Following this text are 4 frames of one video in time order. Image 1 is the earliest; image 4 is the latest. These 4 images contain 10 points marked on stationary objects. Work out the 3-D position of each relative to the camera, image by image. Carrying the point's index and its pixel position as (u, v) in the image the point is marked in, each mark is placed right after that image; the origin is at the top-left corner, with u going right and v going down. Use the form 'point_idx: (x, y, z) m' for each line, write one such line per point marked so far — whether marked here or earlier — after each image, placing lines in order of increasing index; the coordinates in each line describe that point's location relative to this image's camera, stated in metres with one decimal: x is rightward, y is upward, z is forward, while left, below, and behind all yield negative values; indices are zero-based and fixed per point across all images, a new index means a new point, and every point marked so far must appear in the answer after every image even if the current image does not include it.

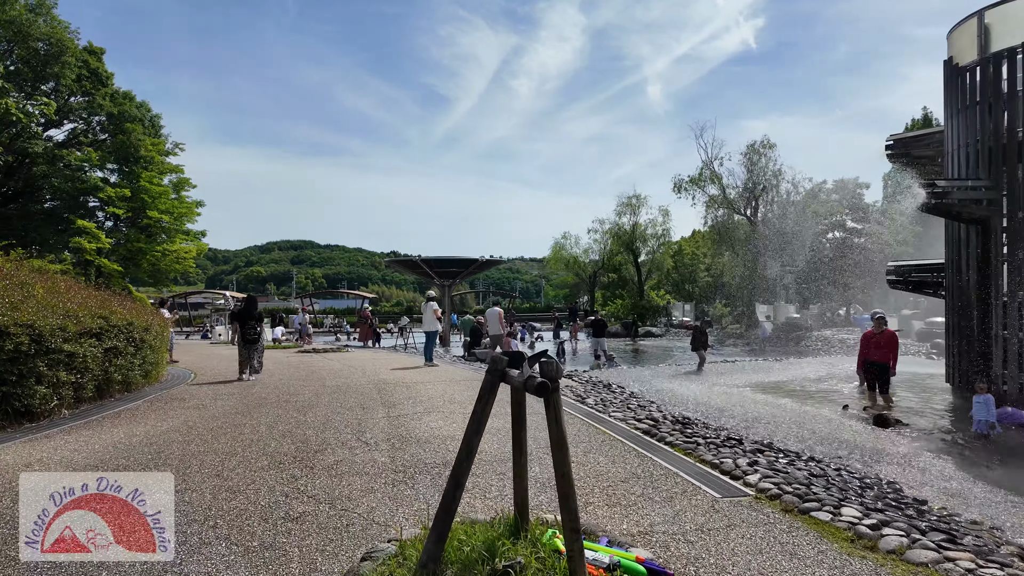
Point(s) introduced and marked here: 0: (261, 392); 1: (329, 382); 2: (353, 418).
0: (-4.1, -1.7, +9.5) m
1: (-3.3, -1.7, +10.7) m
2: (-1.9, -1.6, +7.1) m
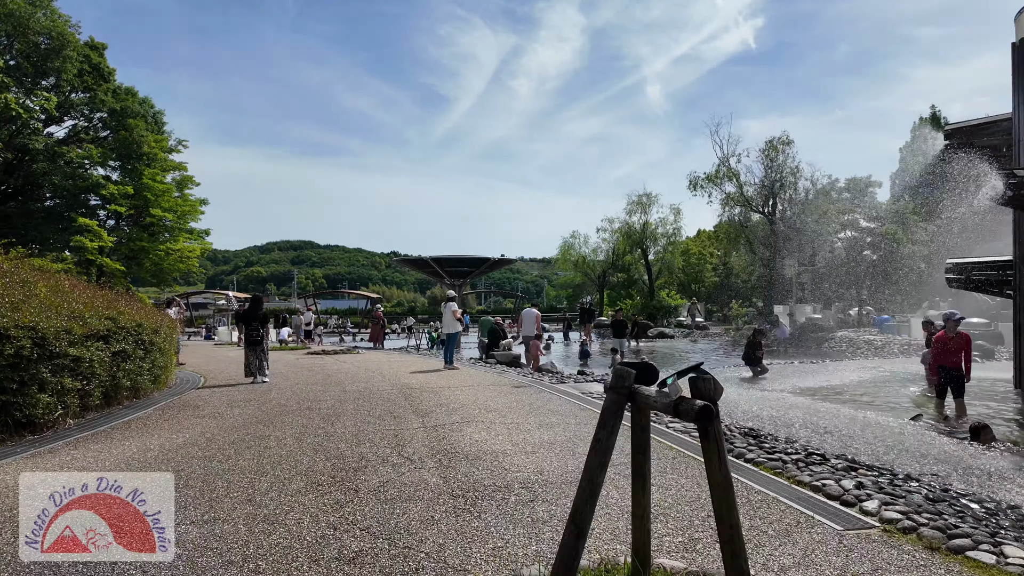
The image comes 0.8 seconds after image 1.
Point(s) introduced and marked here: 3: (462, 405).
0: (-3.5, -1.7, +8.9) m
1: (-2.8, -1.7, +10.0) m
2: (-1.4, -1.5, +6.4) m
3: (-0.7, -1.6, +8.0) m
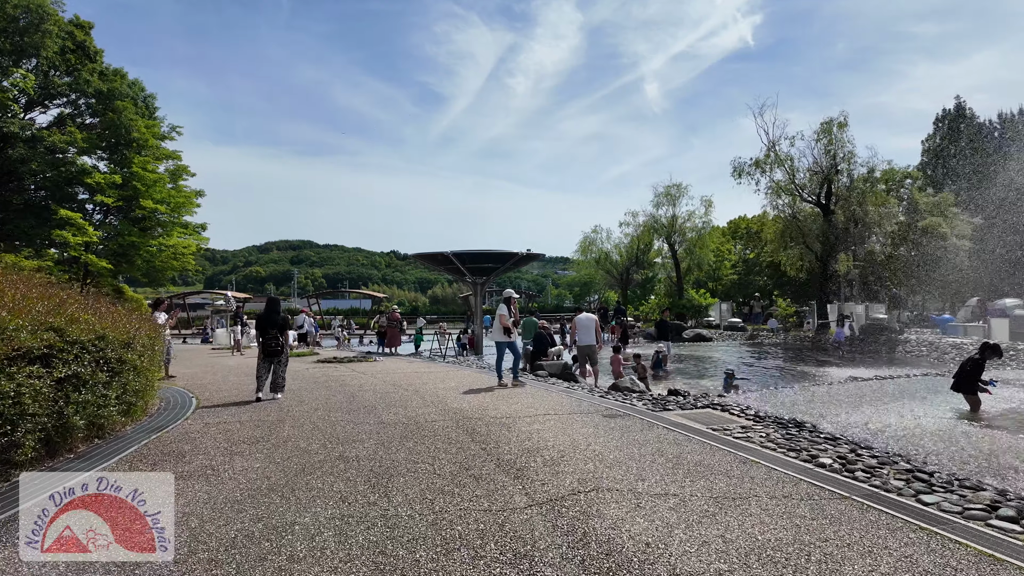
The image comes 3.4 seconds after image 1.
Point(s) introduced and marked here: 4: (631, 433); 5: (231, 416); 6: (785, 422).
0: (-2.4, -1.6, +6.4) m
1: (-1.6, -1.6, +7.6) m
2: (-0.2, -1.5, +4.0) m
3: (+0.5, -1.6, +5.6) m
4: (+1.3, -1.6, +6.3) m
5: (-3.9, -1.8, +8.0) m
6: (+3.3, -1.6, +7.0) m
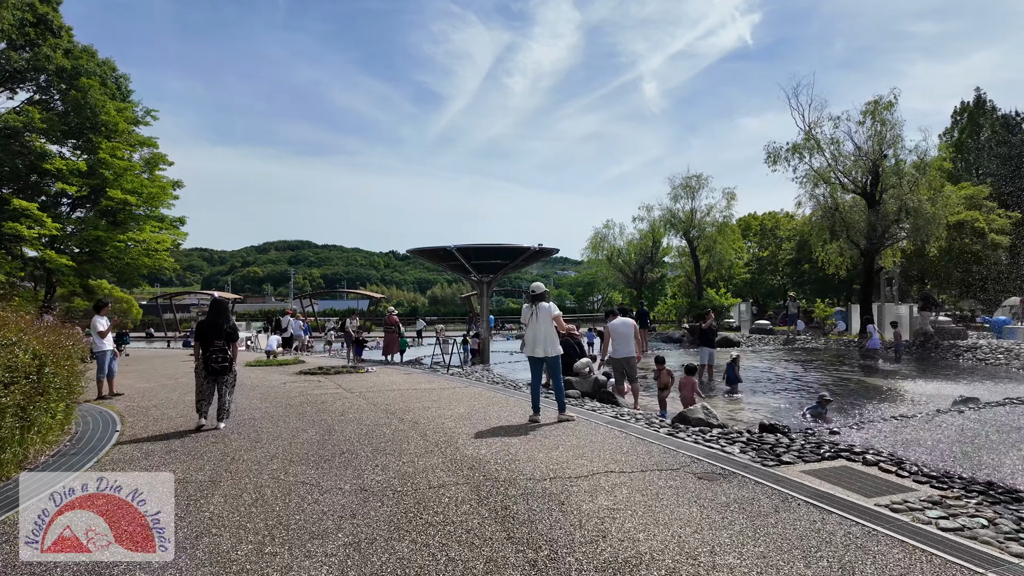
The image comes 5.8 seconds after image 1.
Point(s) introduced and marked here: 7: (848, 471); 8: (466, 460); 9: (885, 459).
0: (-2.0, -1.6, +4.0) m
1: (-1.2, -1.6, +5.1) m
2: (+0.2, -1.5, +1.5) m
3: (+0.9, -1.5, +3.1) m
4: (+1.7, -1.5, +3.9) m
5: (-3.5, -1.7, +5.5) m
6: (+3.7, -1.6, +4.6) m
7: (+3.0, -1.6, +5.2) m
8: (-0.4, -1.6, +5.3) m
9: (+3.5, -1.6, +5.6) m
